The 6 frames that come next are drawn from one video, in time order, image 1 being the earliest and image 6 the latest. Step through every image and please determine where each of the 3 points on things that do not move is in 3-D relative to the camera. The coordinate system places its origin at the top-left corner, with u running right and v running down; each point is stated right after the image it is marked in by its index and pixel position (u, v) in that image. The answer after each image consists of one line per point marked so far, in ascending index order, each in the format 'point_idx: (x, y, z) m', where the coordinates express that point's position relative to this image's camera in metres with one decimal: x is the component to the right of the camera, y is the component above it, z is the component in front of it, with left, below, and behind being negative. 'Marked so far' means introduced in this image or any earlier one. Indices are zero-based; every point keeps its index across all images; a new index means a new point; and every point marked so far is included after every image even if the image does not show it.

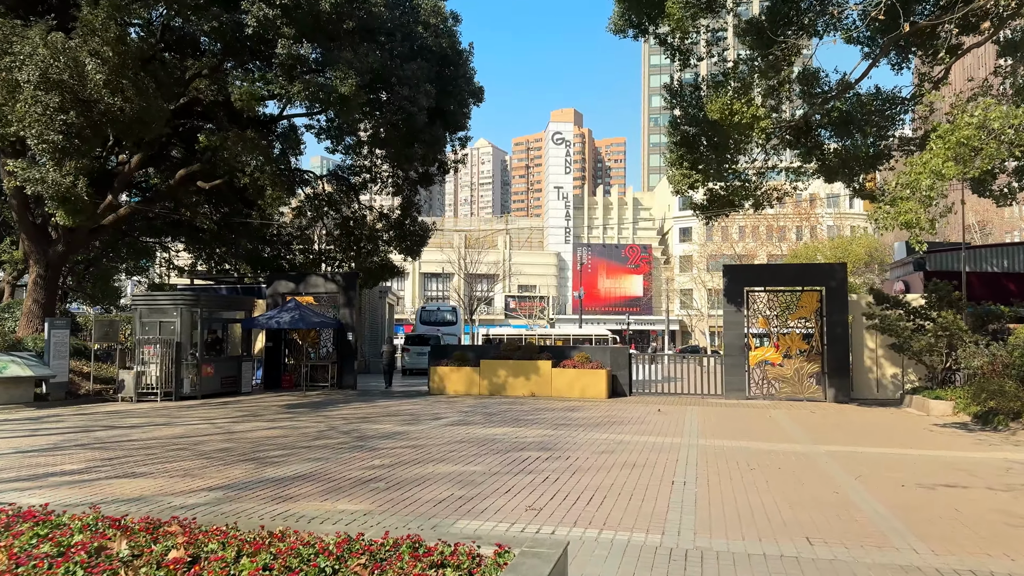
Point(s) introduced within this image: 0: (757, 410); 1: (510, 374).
0: (+5.3, -2.6, +15.6) m
1: (-0.1, -2.2, +18.4) m
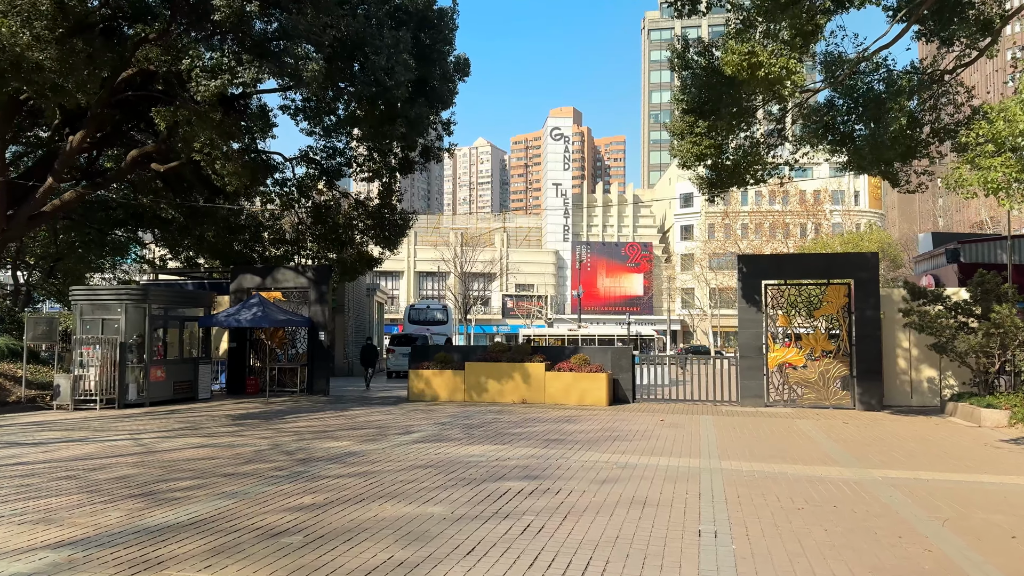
0: (+5.0, -2.5, +13.6) m
1: (-0.3, -2.0, +16.4) m
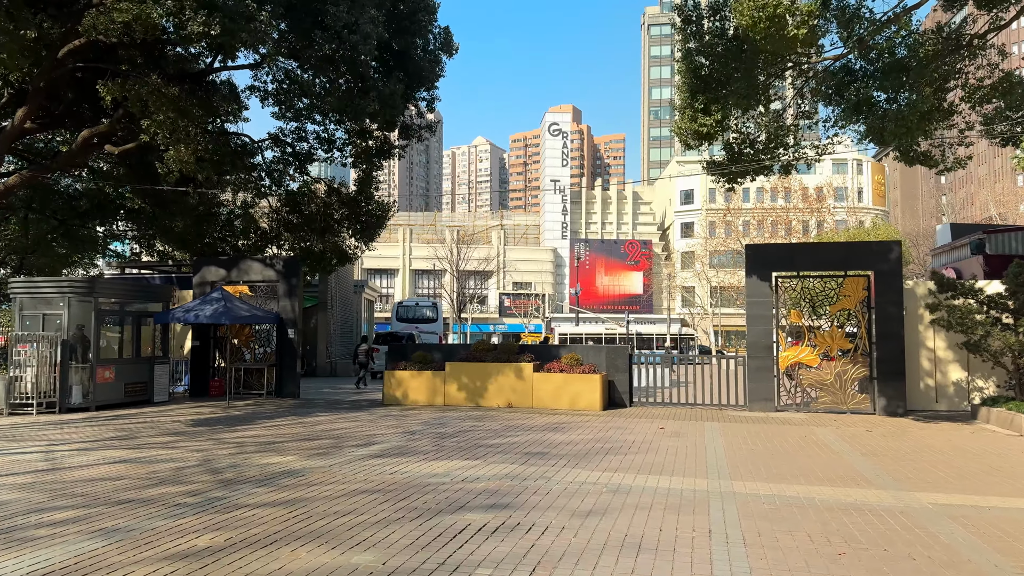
0: (+4.7, -2.3, +12.1) m
1: (-0.7, -1.9, +14.9) m
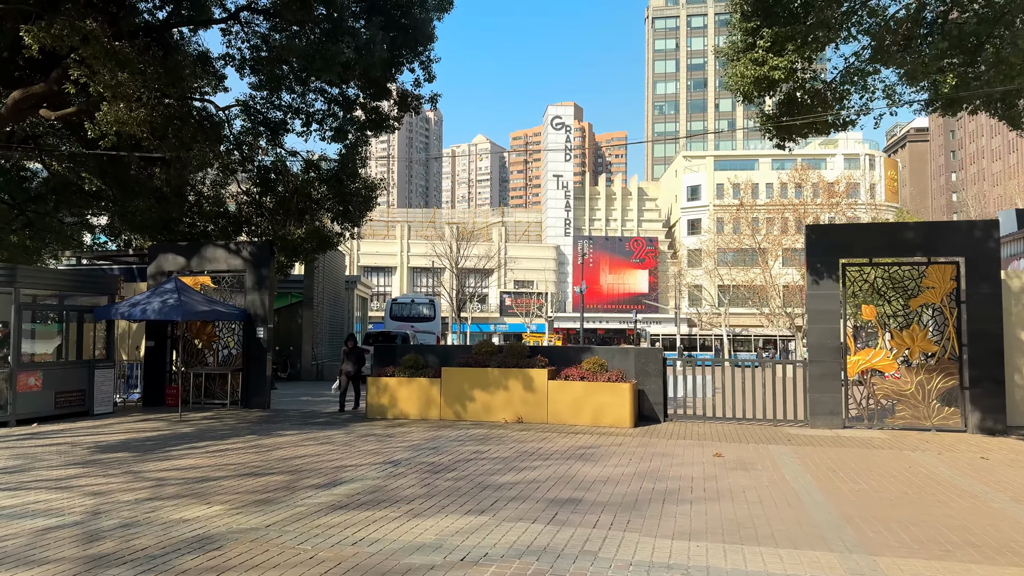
0: (+4.9, -2.2, +9.6) m
1: (-0.5, -1.7, +12.3) m
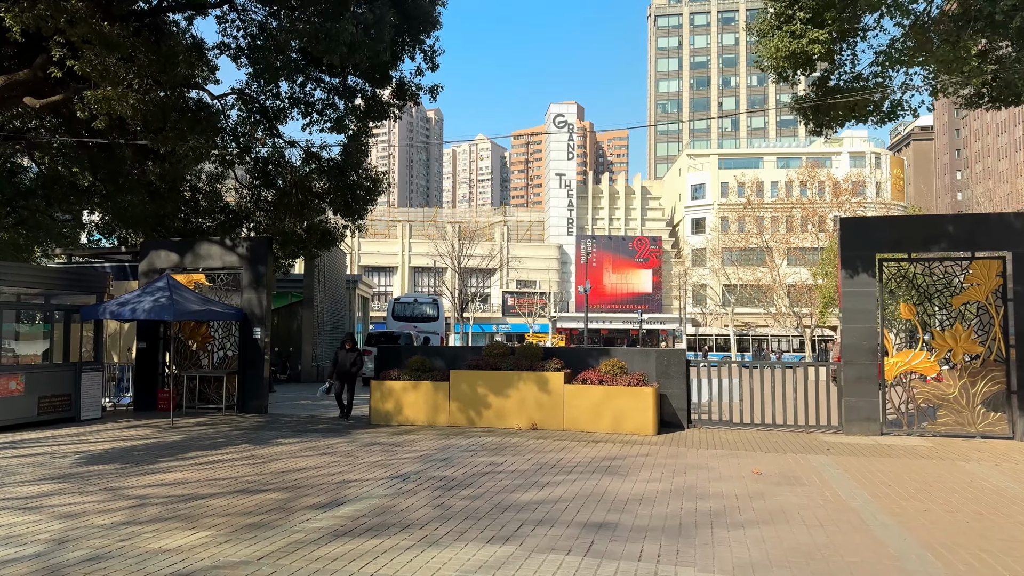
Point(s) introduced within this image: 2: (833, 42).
0: (+5.1, -2.1, +8.8) m
1: (-0.3, -1.7, +11.5) m
2: (+4.6, +3.5, +10.5) m
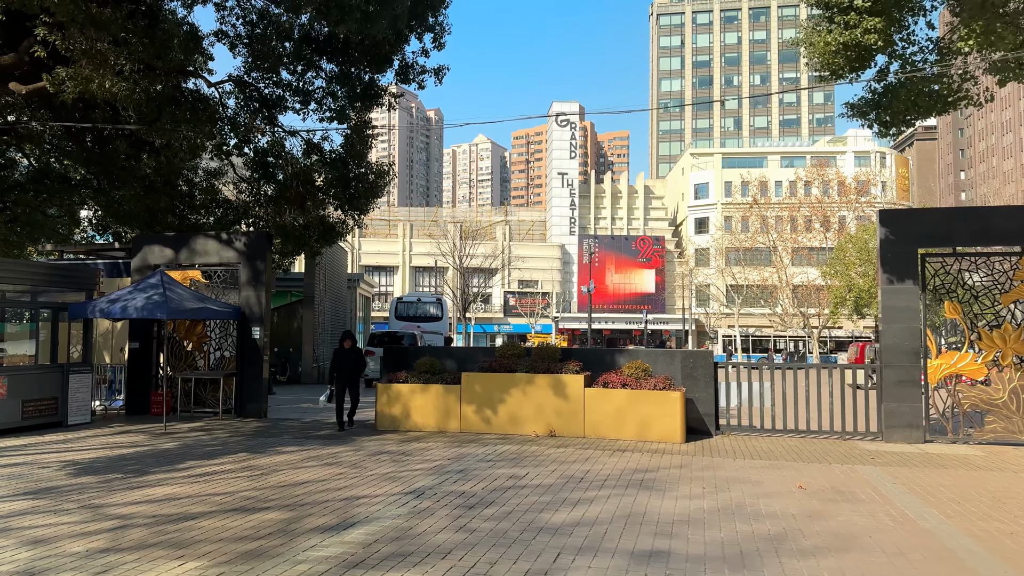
0: (+5.3, -2.1, +8.0) m
1: (0.0, -1.6, +10.8) m
2: (+4.8, +3.5, +9.8) m
